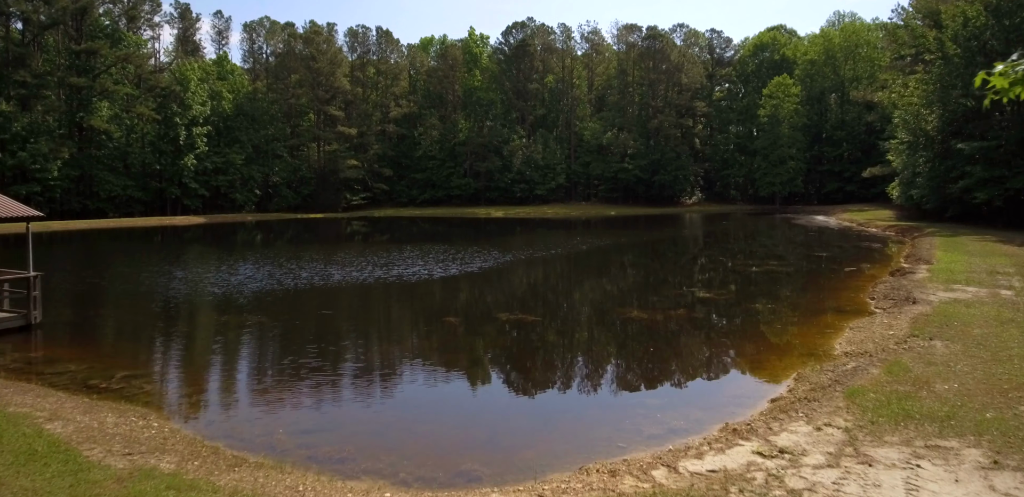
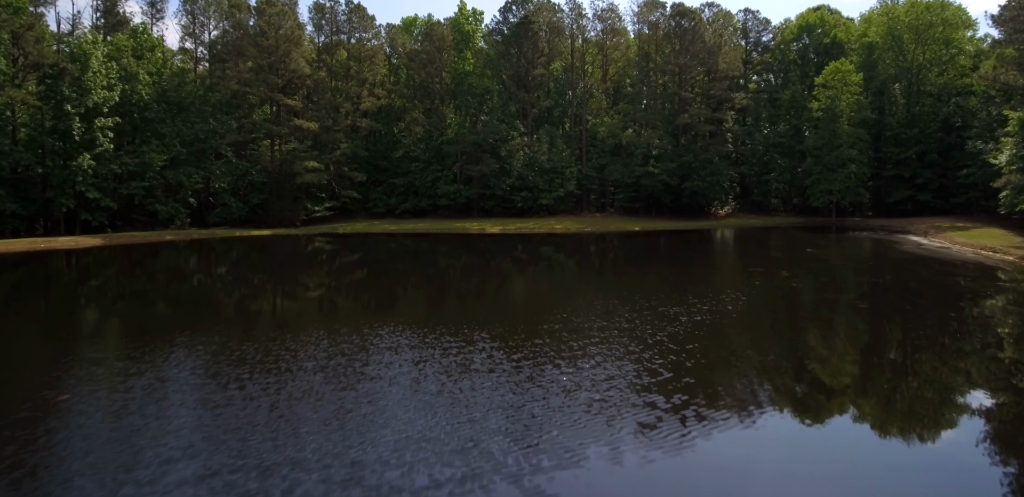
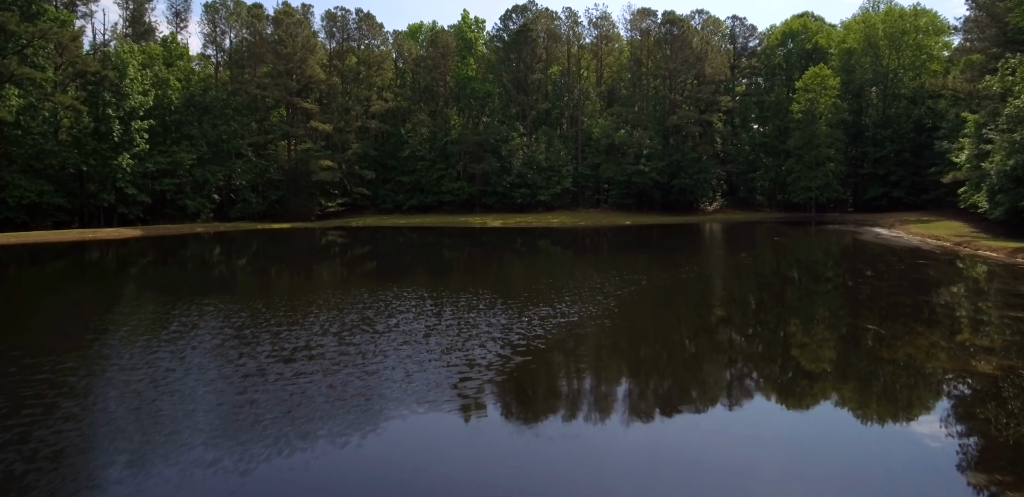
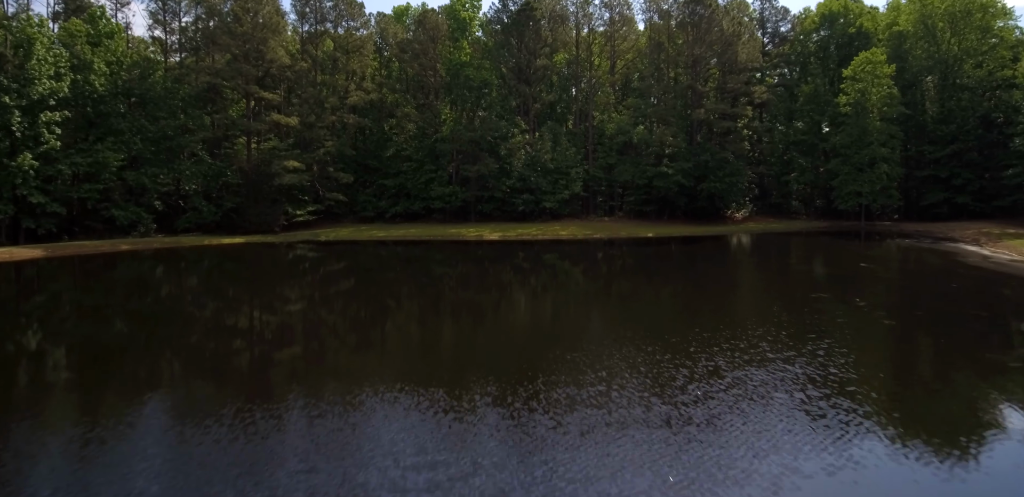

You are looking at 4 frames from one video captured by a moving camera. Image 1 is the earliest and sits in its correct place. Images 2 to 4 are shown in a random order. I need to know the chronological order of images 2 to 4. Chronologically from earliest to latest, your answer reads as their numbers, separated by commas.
3, 2, 4
